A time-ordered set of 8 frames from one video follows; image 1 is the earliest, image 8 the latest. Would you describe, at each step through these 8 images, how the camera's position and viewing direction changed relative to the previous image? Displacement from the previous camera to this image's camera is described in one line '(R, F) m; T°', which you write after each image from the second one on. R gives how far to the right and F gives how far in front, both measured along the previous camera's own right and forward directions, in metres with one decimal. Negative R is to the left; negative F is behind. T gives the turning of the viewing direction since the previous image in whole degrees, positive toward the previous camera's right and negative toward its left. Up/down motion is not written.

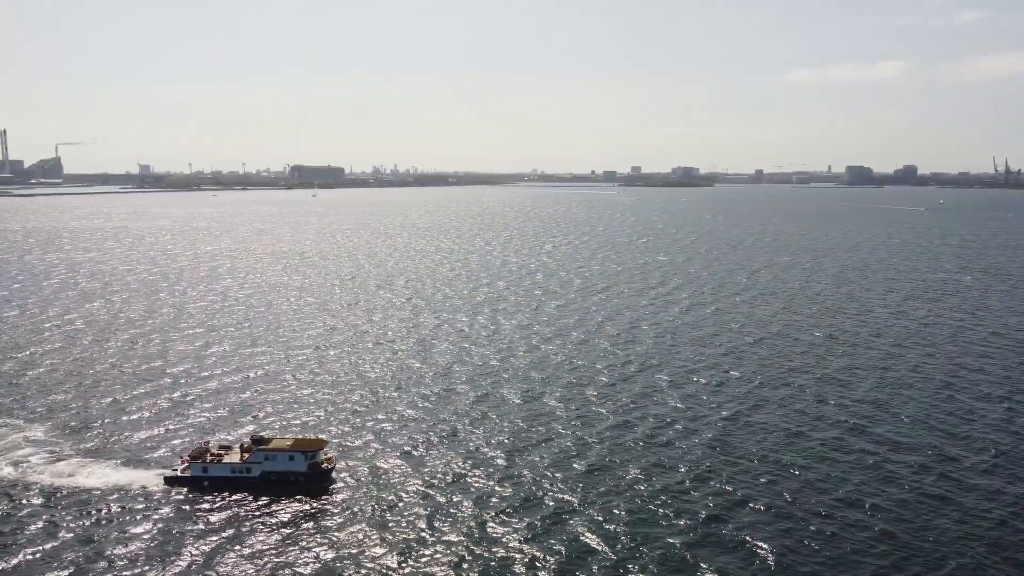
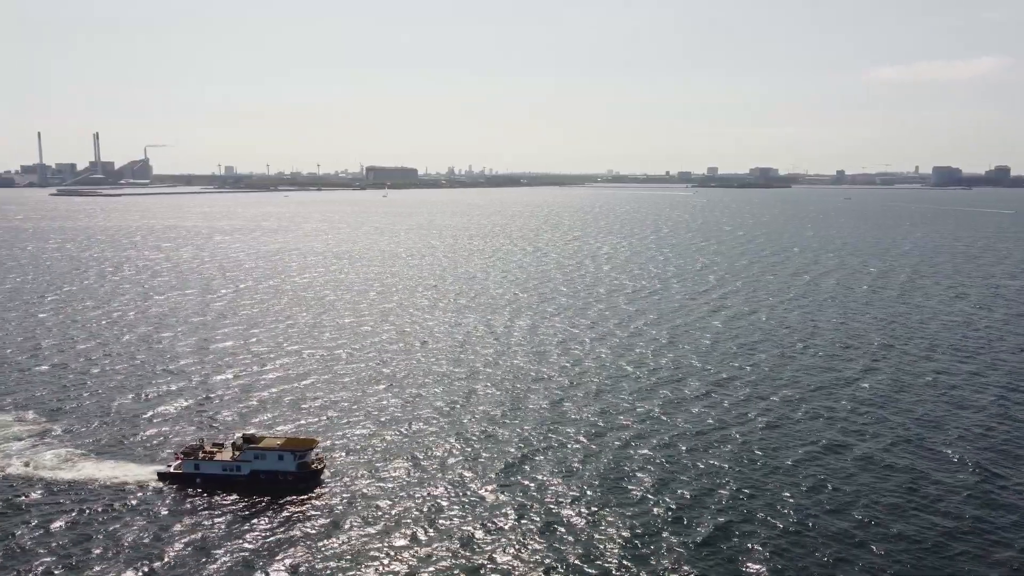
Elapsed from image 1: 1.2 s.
(+2.1, +0.4) m; -6°
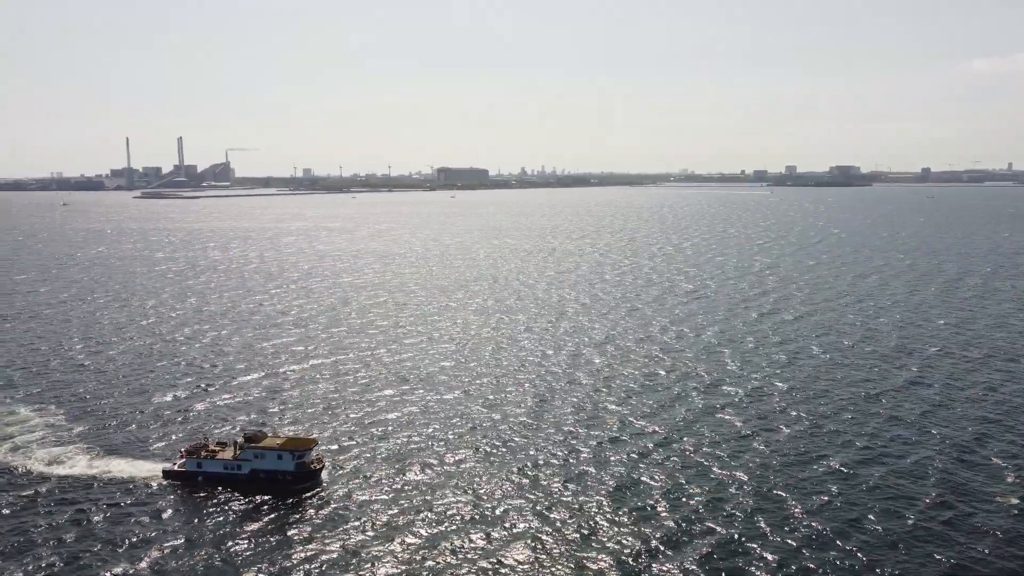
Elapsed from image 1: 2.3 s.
(+1.9, +0.4) m; -5°
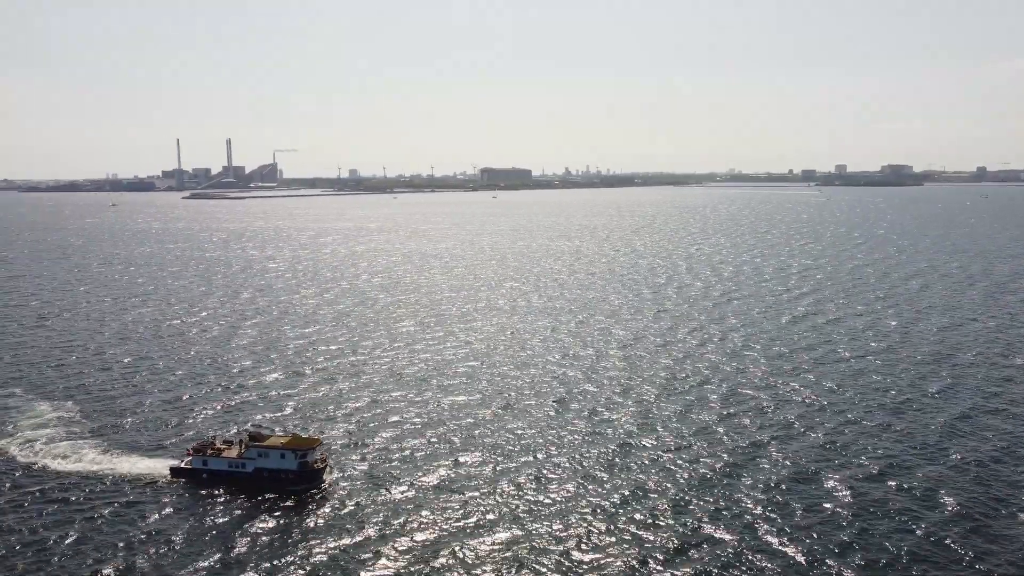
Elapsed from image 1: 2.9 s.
(+1.1, +0.2) m; -3°
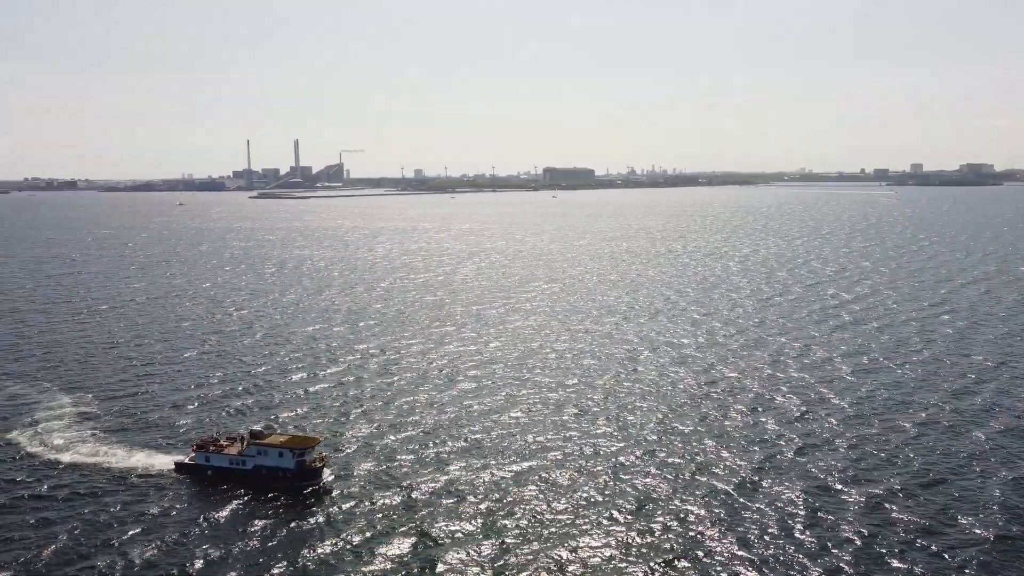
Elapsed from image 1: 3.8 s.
(+1.7, +0.3) m; -5°
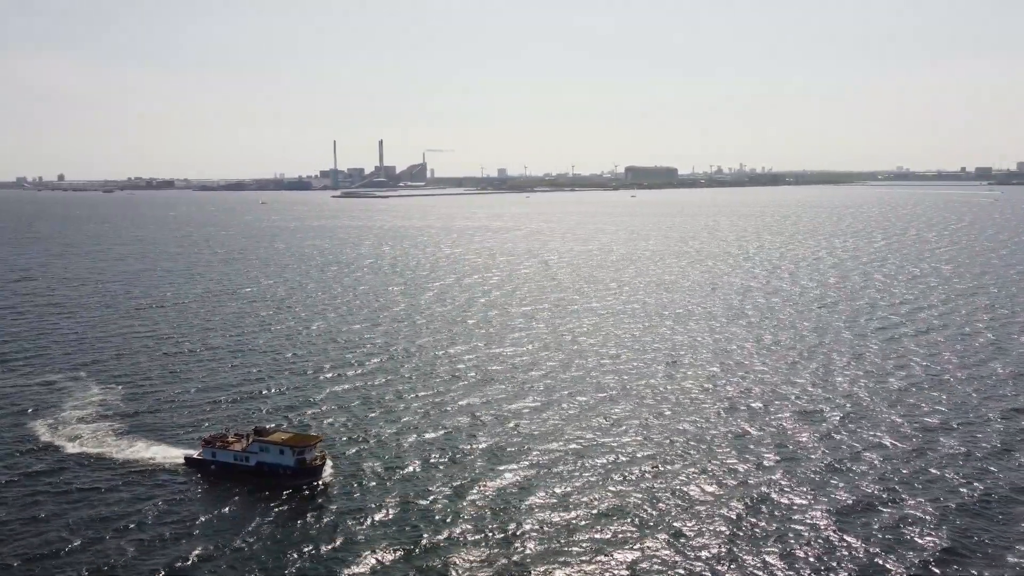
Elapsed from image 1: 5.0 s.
(+2.2, +0.4) m; -6°
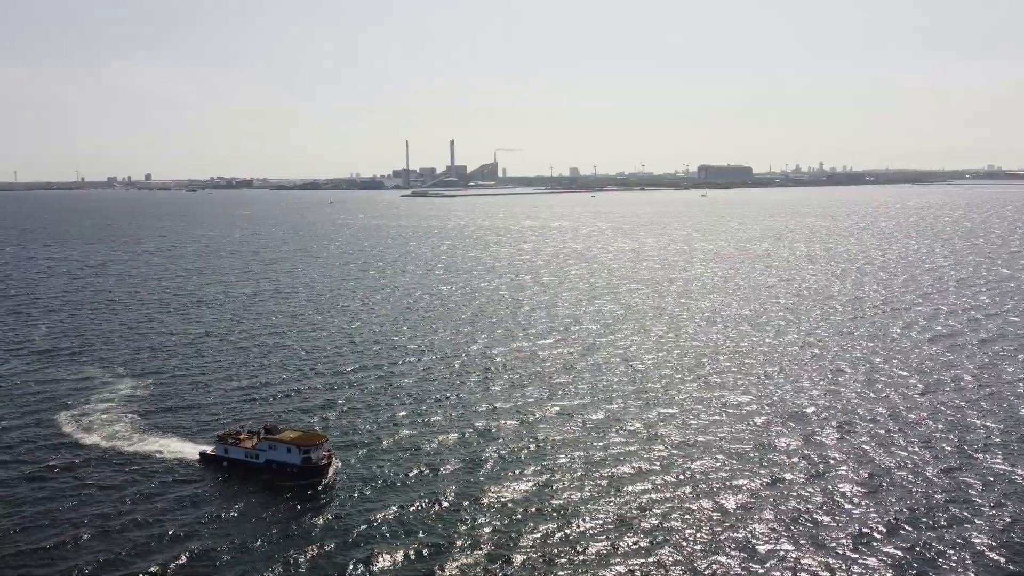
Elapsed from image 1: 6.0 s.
(+1.7, +0.5) m; -5°
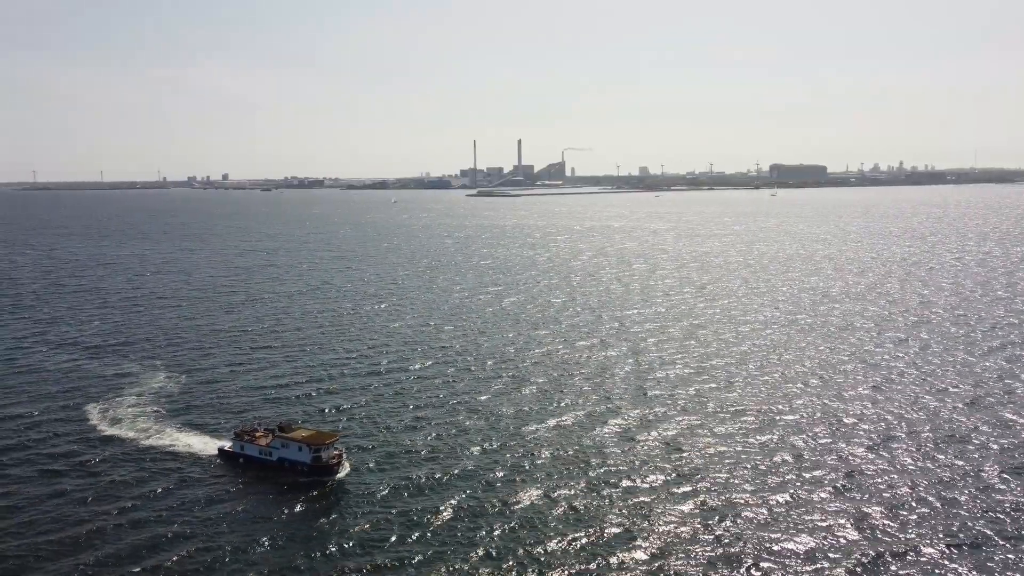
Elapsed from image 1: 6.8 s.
(+1.5, +0.4) m; -5°
